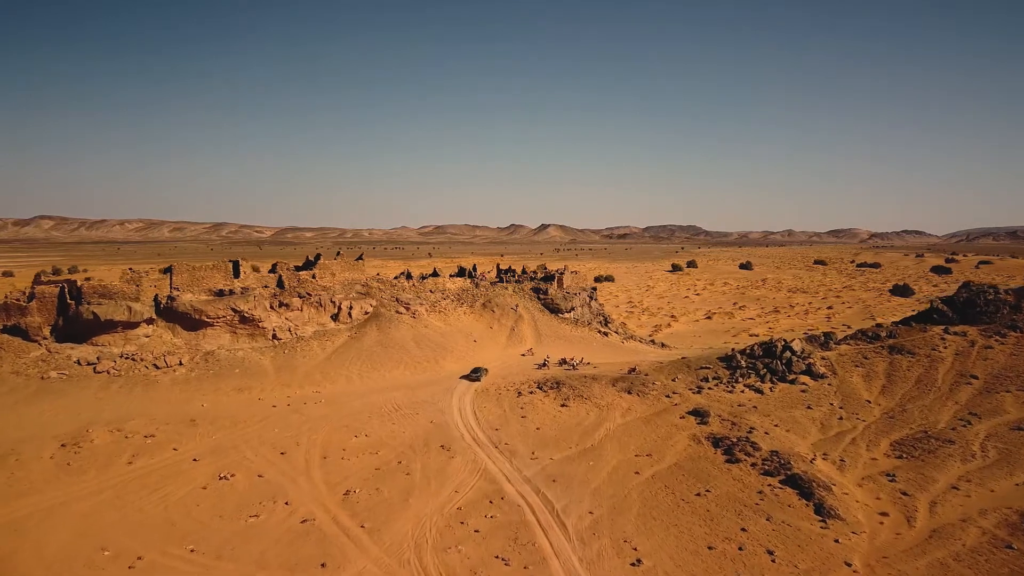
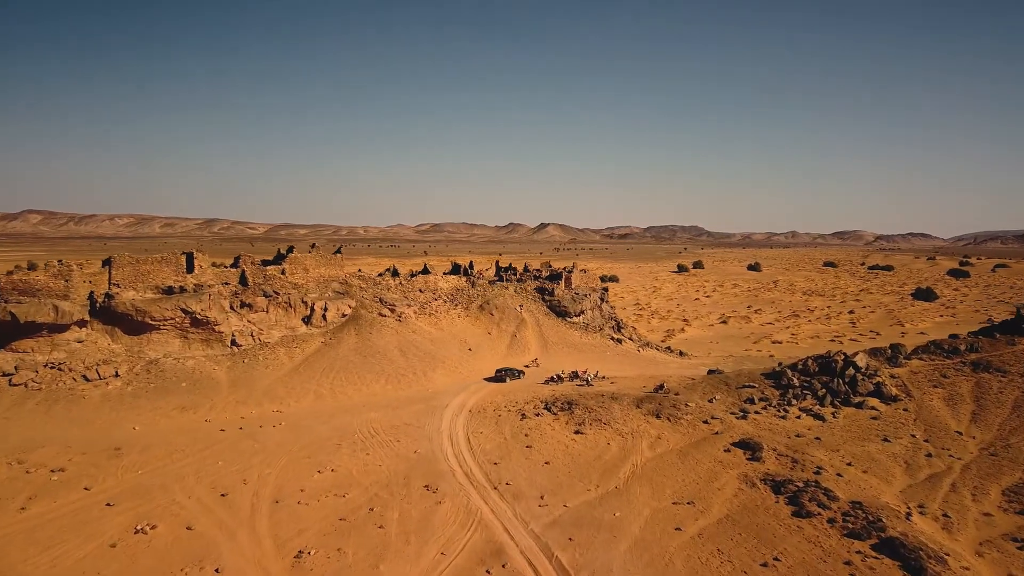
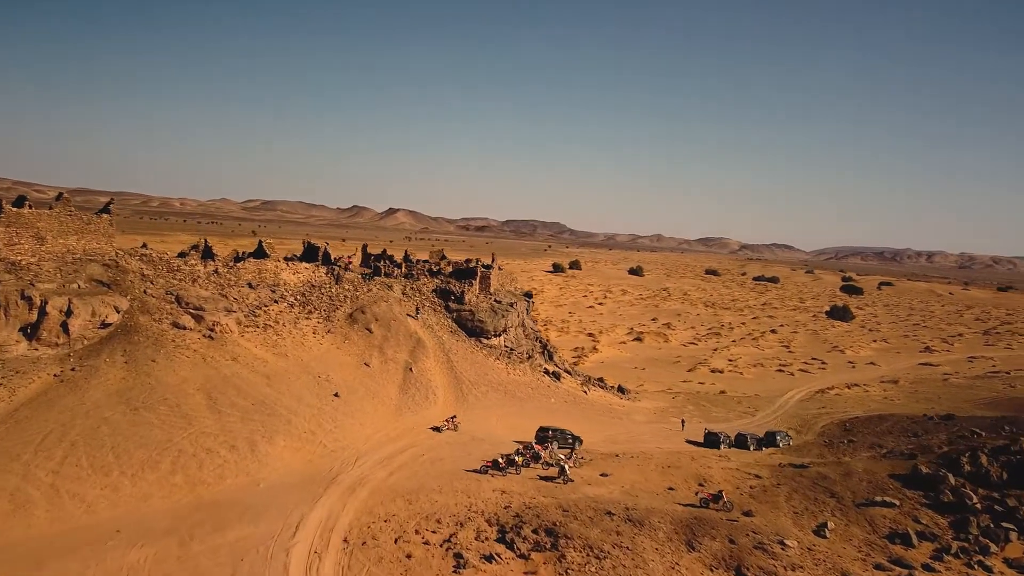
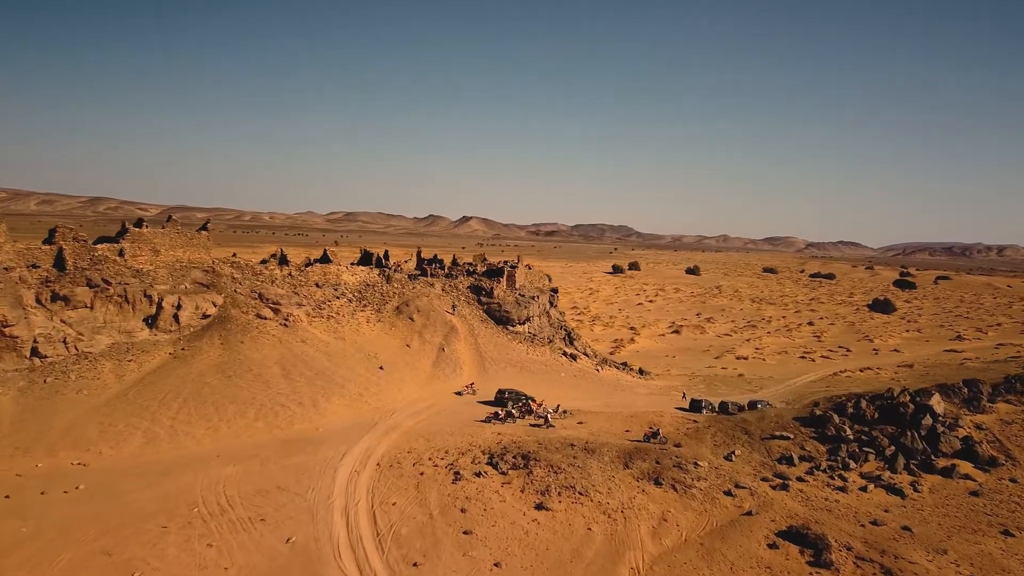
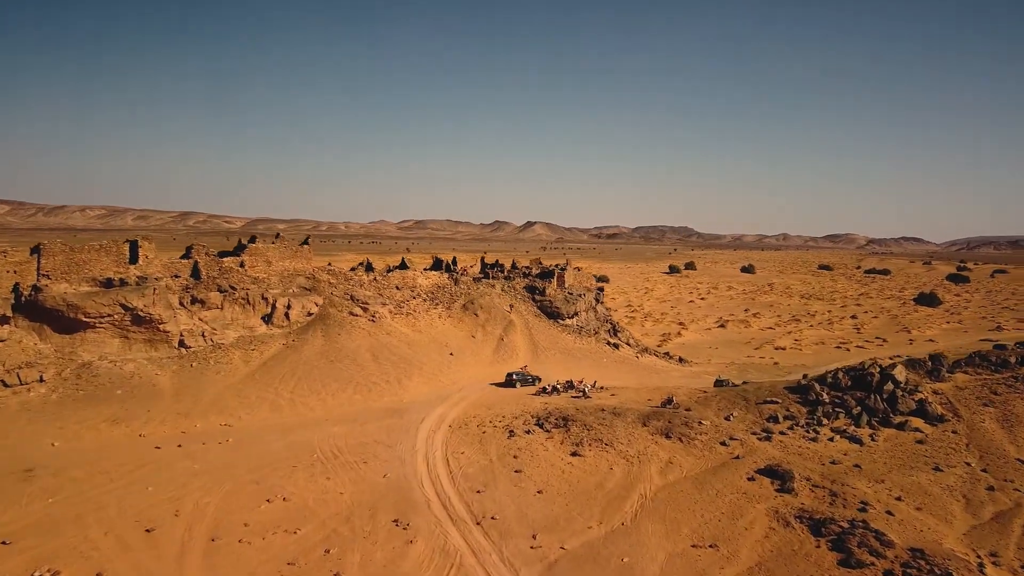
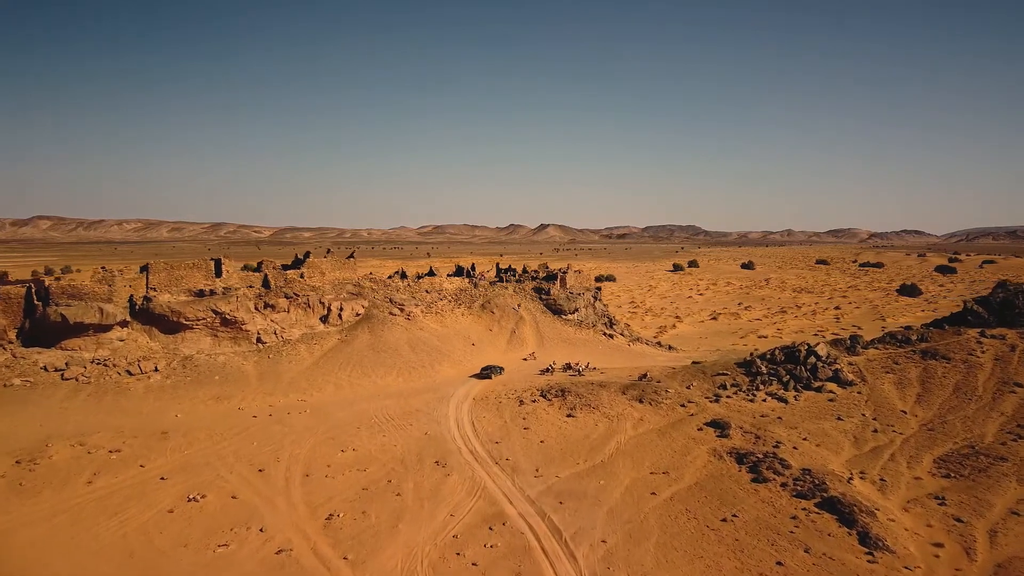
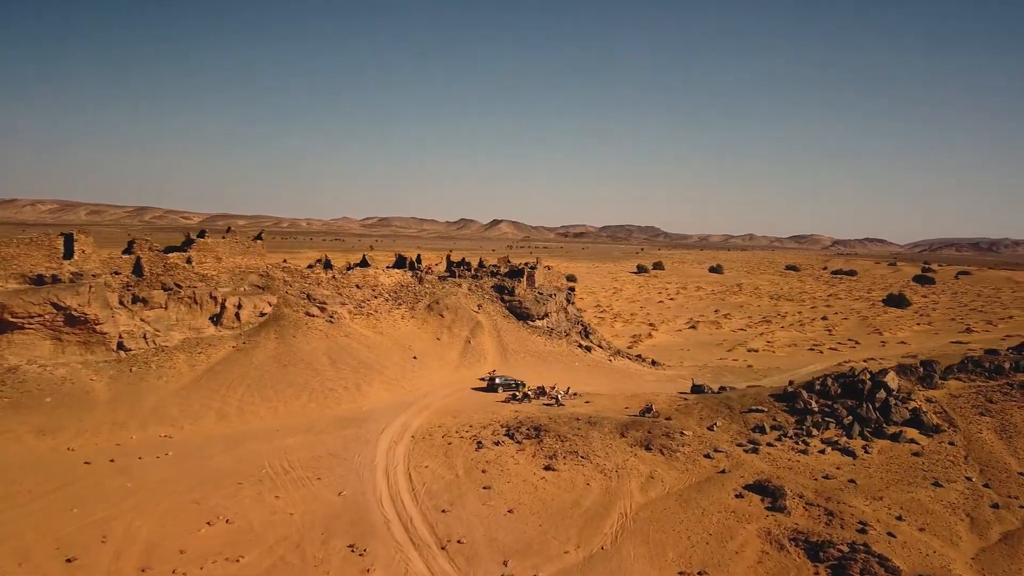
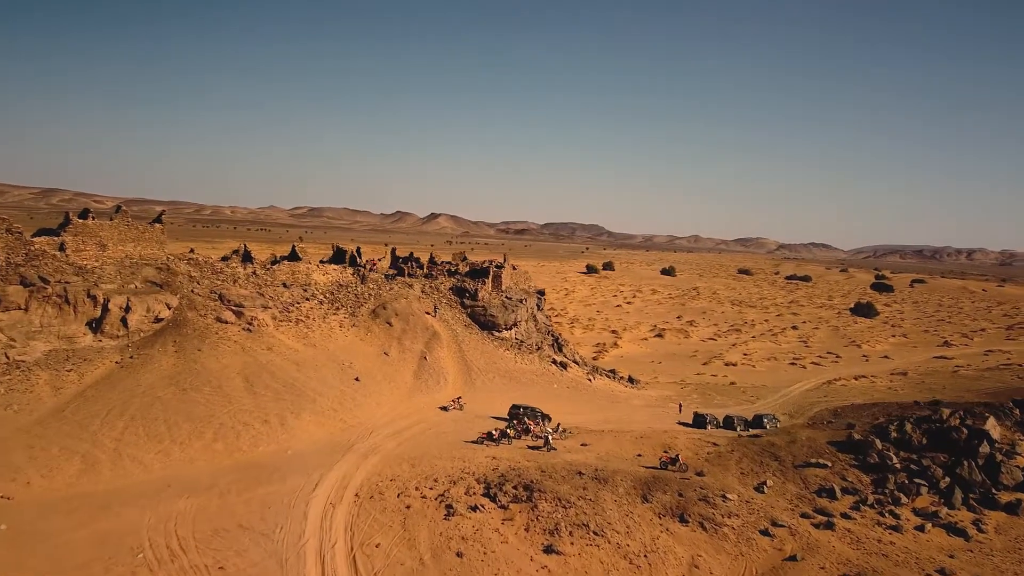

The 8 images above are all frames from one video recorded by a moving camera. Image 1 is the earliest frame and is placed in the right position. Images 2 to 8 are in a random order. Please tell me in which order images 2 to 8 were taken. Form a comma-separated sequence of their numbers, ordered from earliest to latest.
6, 2, 5, 7, 4, 8, 3
